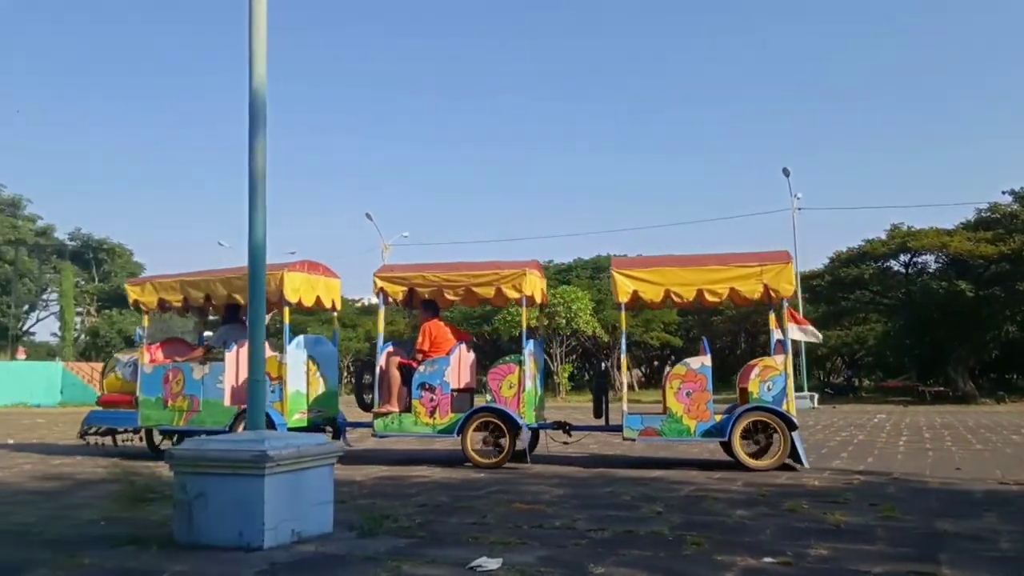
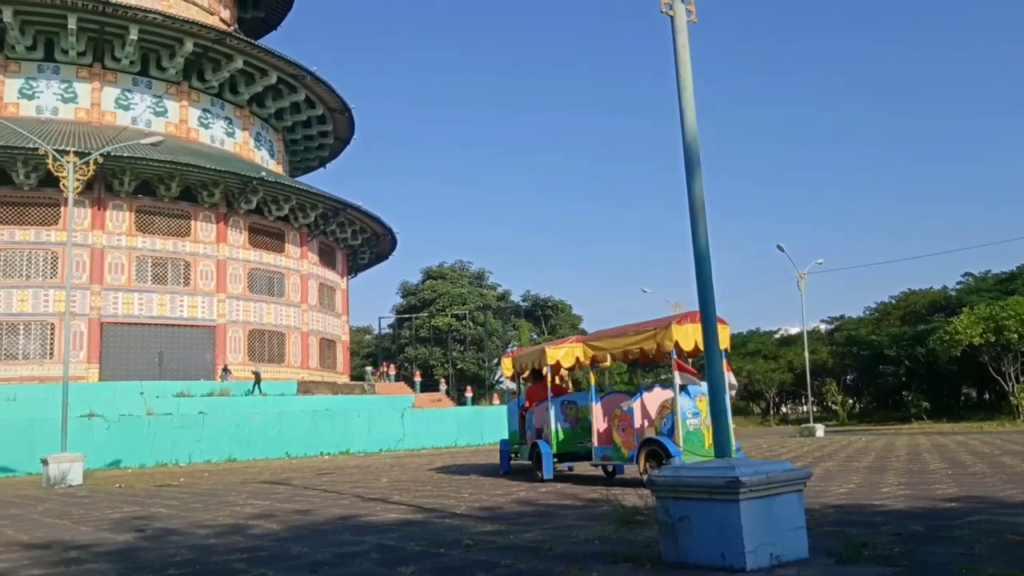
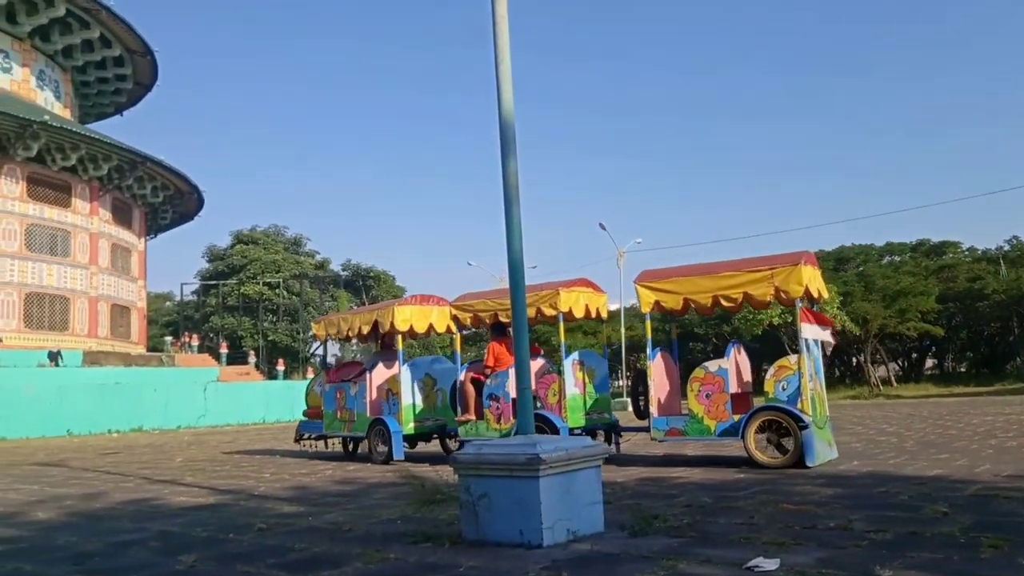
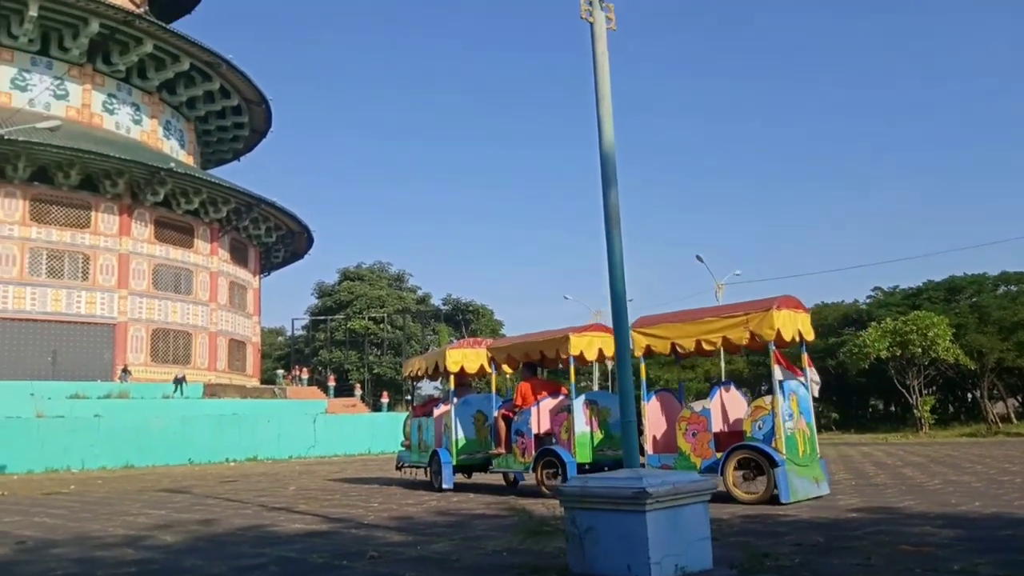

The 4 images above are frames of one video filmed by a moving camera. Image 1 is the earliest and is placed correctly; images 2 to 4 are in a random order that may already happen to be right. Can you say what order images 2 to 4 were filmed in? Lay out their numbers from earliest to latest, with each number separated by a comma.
3, 4, 2
